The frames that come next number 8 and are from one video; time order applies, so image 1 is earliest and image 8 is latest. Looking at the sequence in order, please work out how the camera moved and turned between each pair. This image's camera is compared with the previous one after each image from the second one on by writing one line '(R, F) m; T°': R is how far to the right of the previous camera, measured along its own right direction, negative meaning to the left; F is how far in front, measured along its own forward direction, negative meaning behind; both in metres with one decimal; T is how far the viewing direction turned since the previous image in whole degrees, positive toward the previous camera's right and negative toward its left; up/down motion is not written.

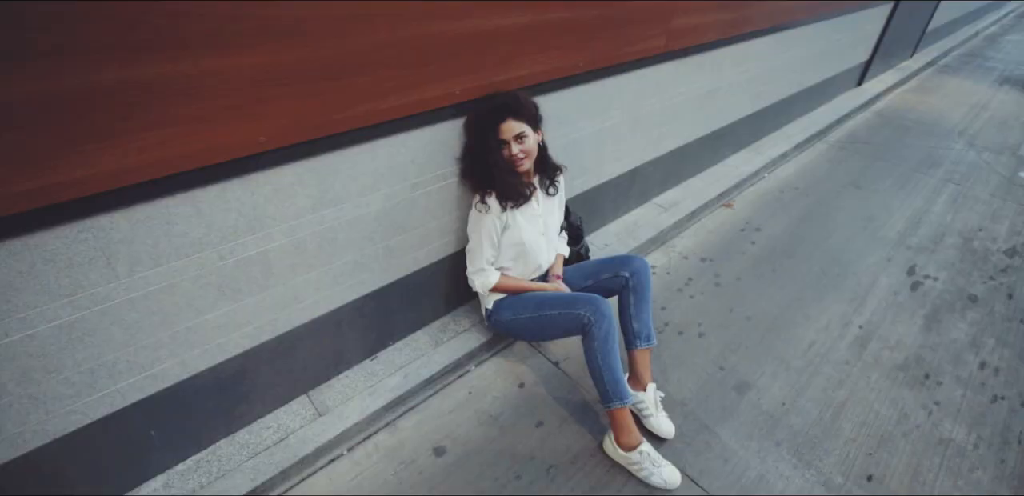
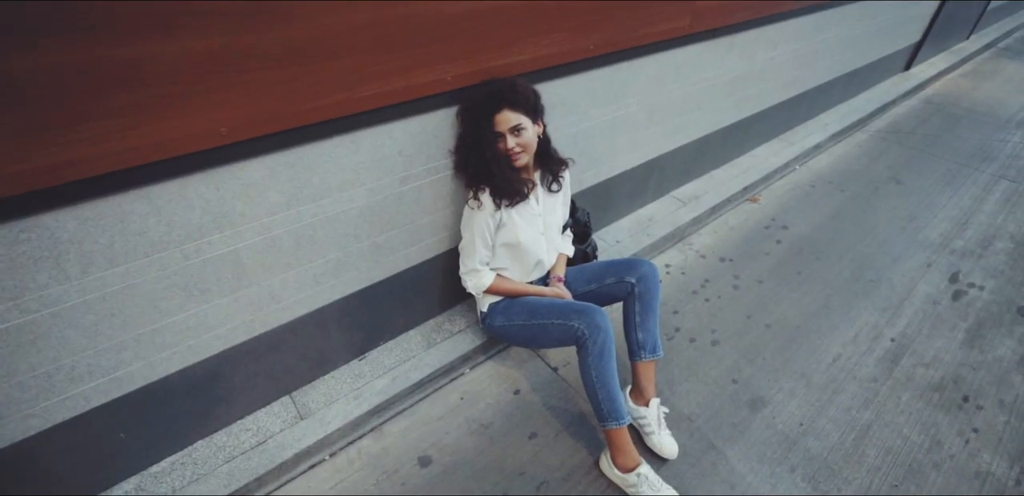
(+0.1, +0.2) m; -3°
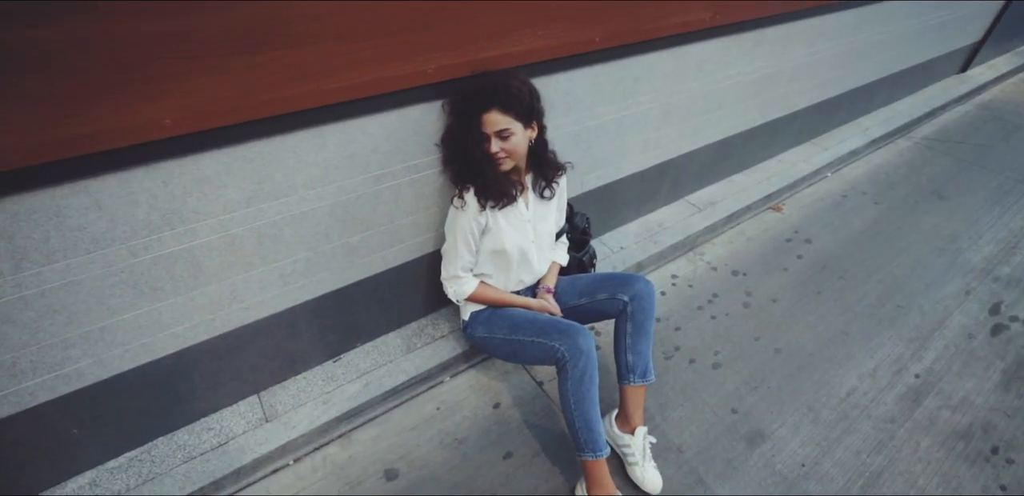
(+0.2, +0.2) m; -3°
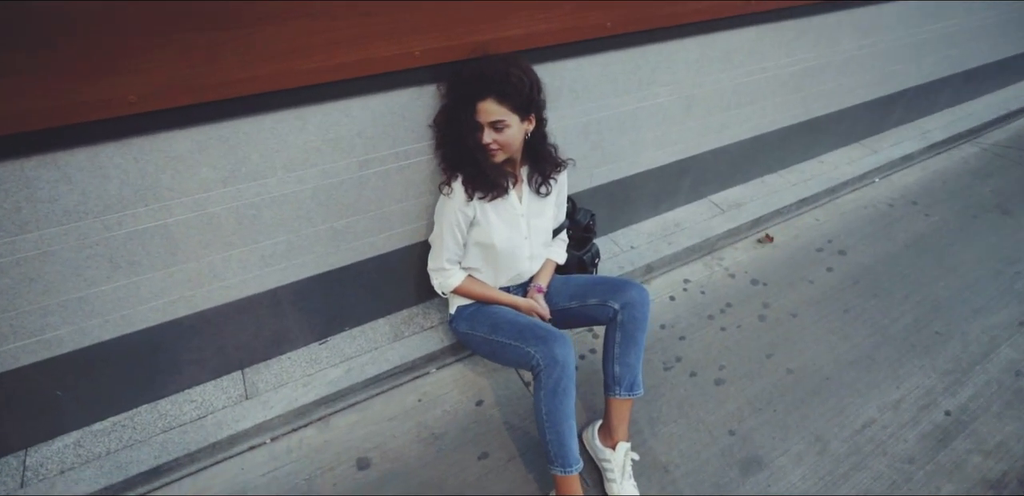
(+0.2, +0.1) m; -5°
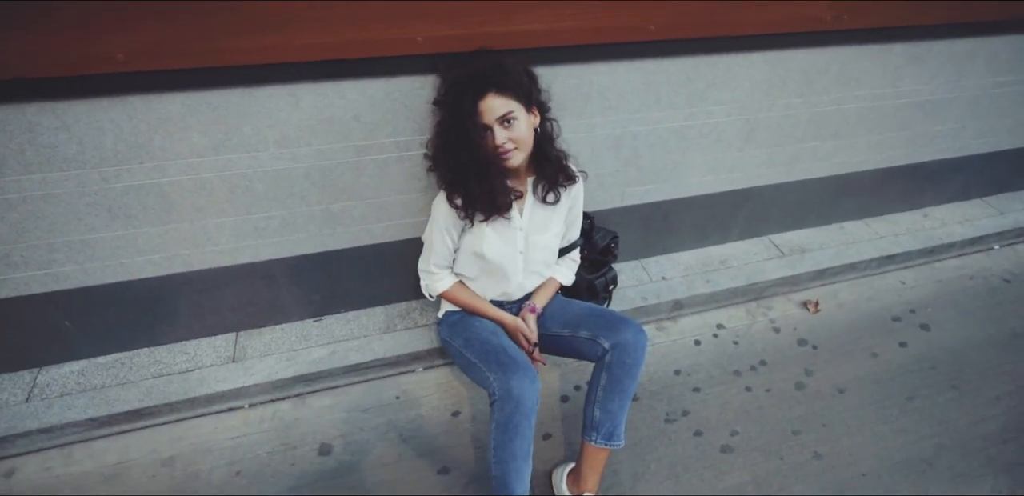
(+0.4, +0.2) m; -9°
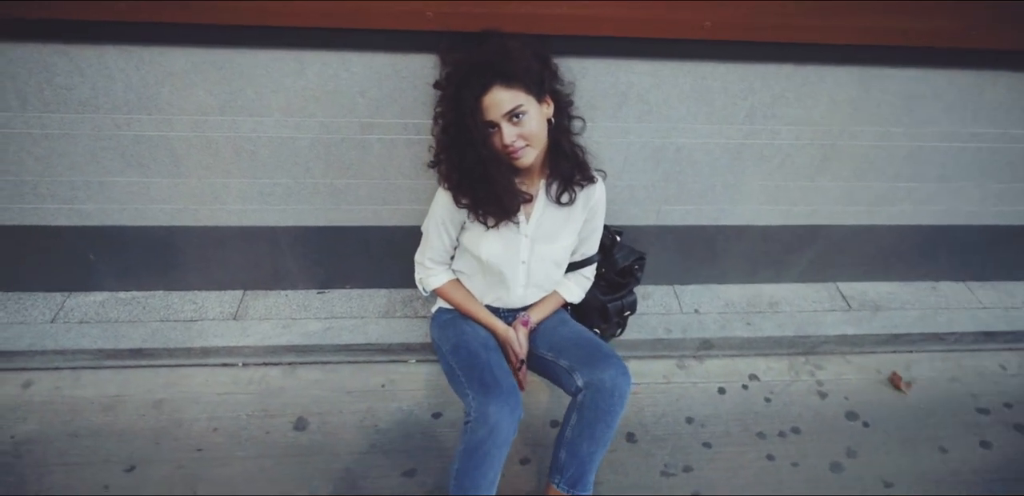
(+0.3, +0.2) m; -9°
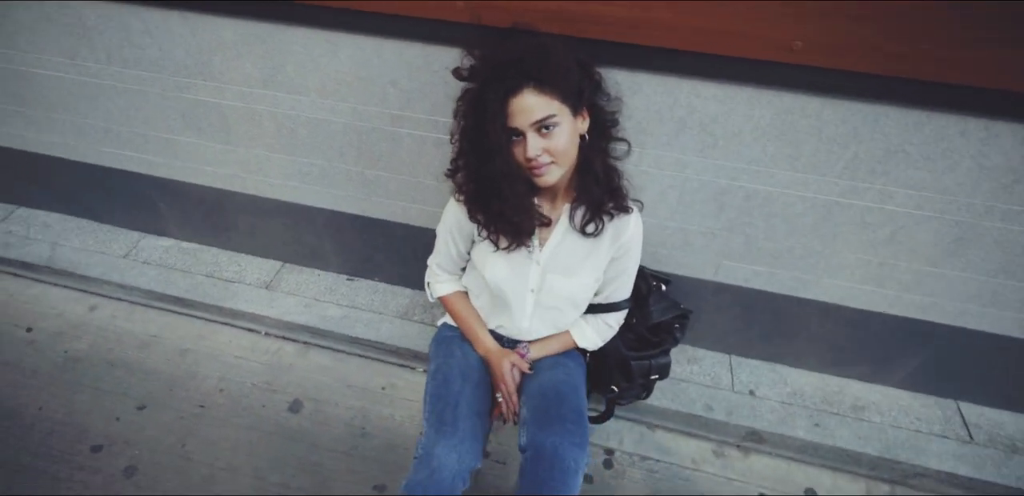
(+0.3, +0.3) m; -12°
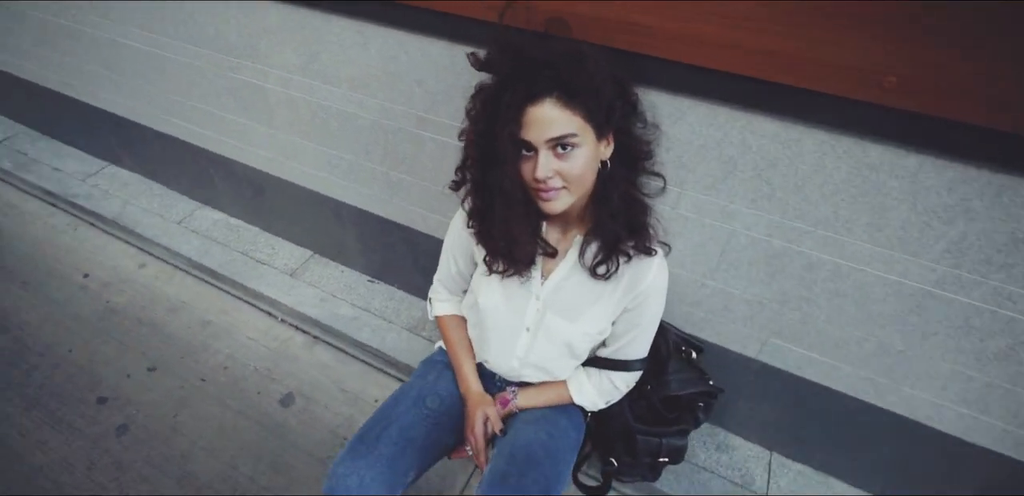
(+0.2, +0.2) m; -10°
